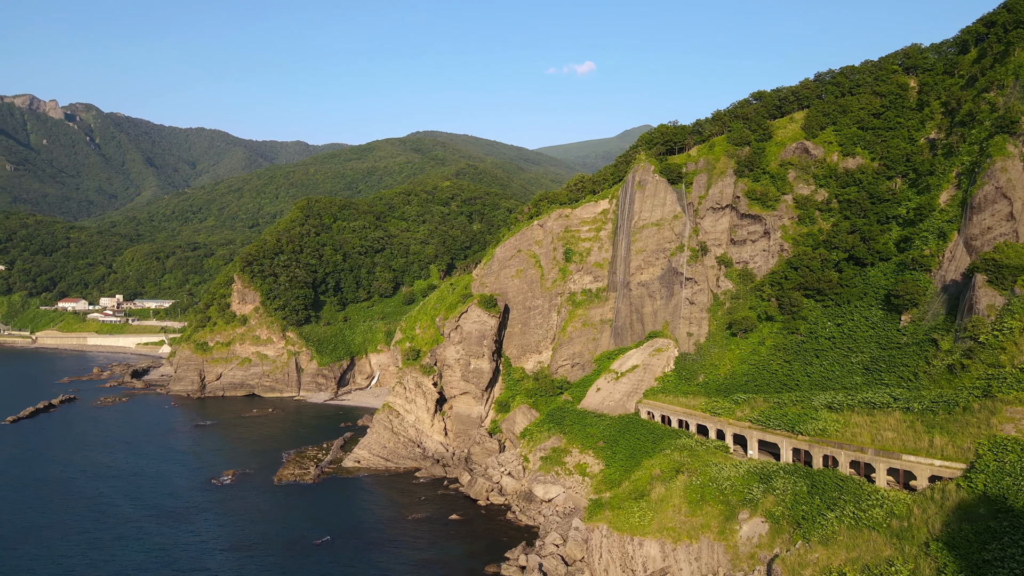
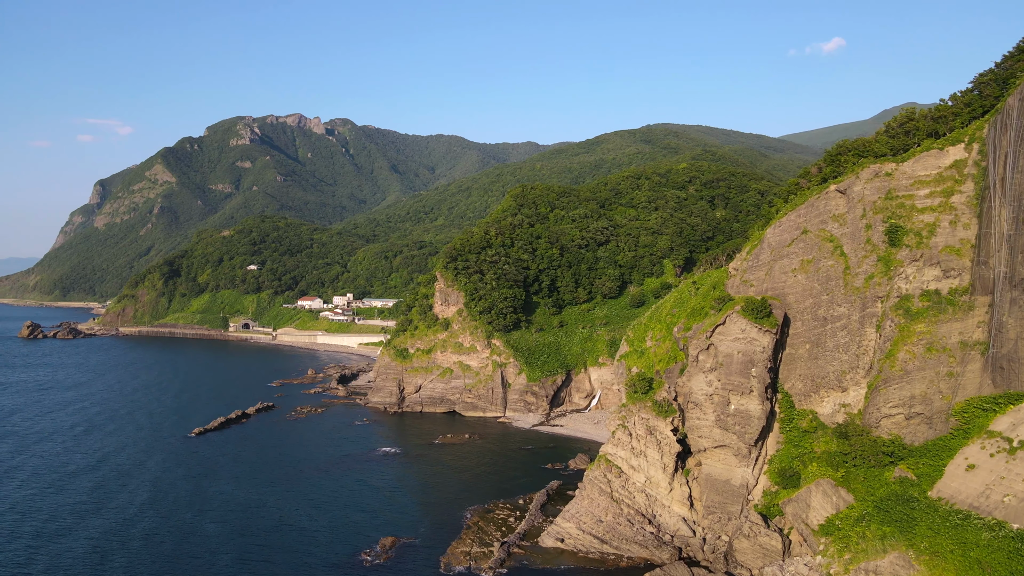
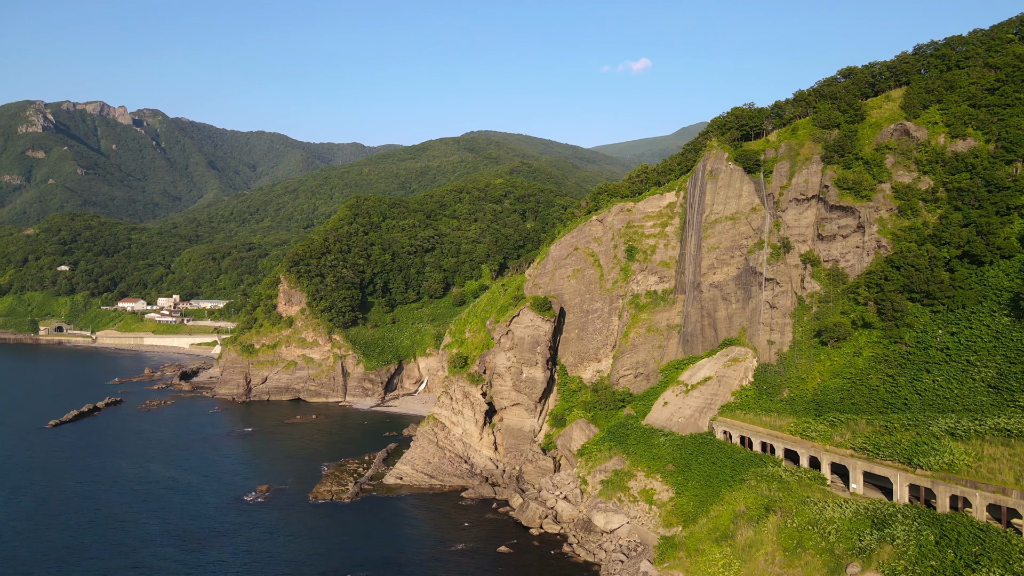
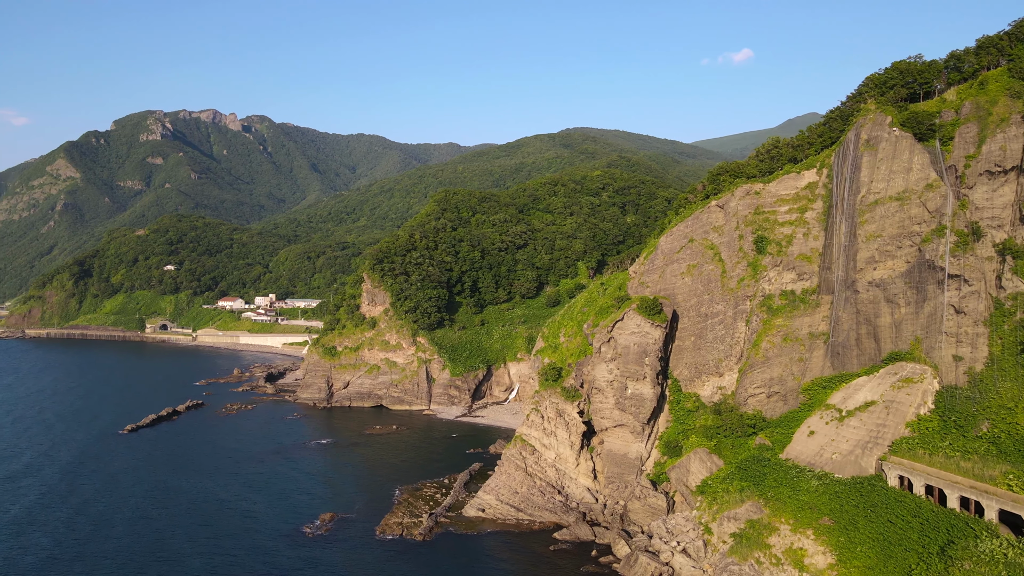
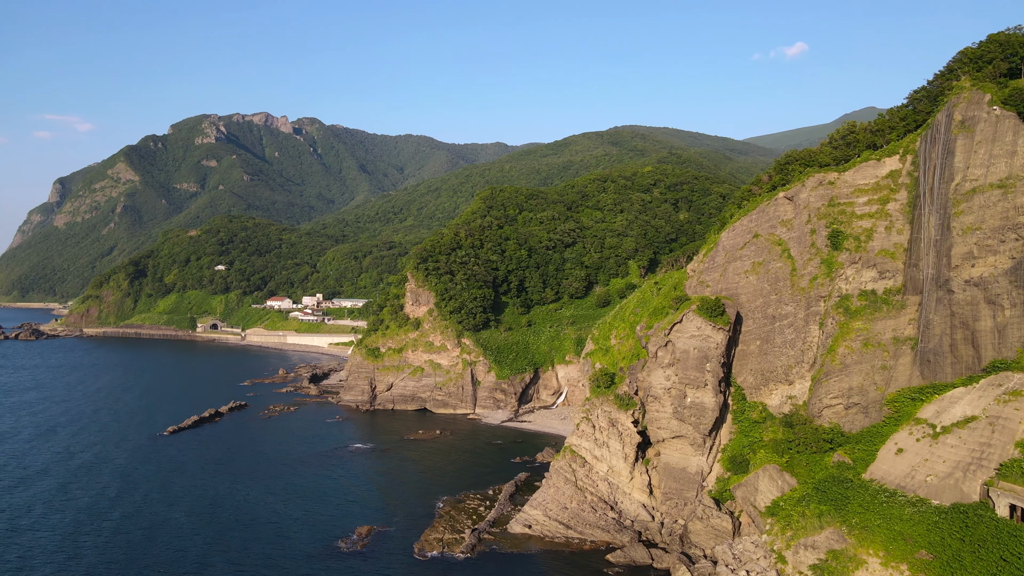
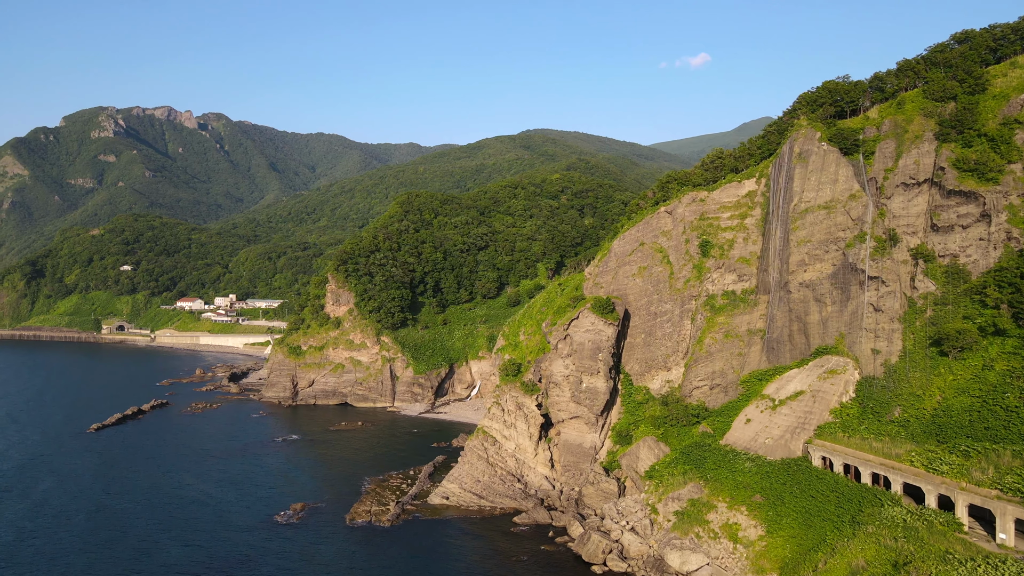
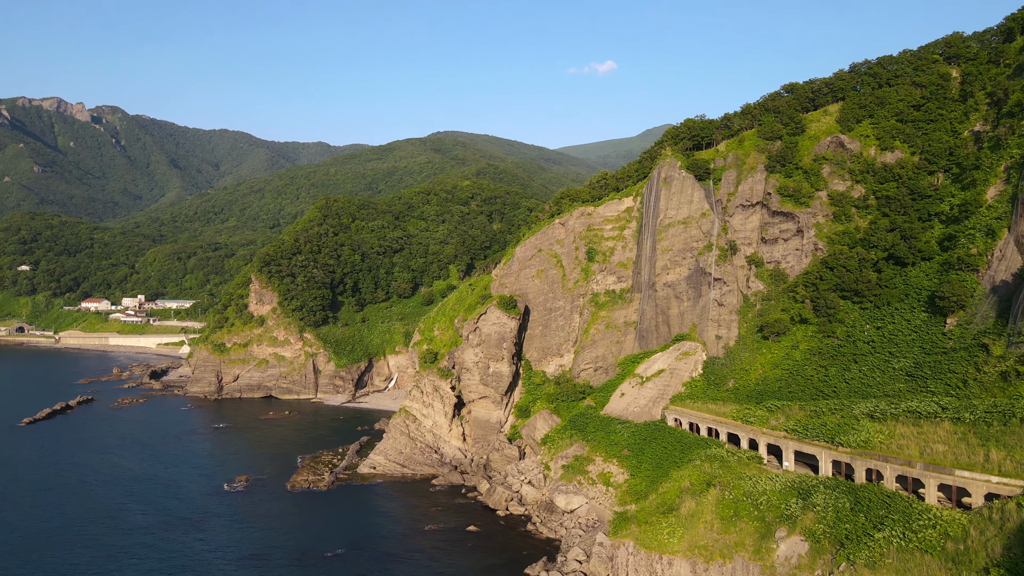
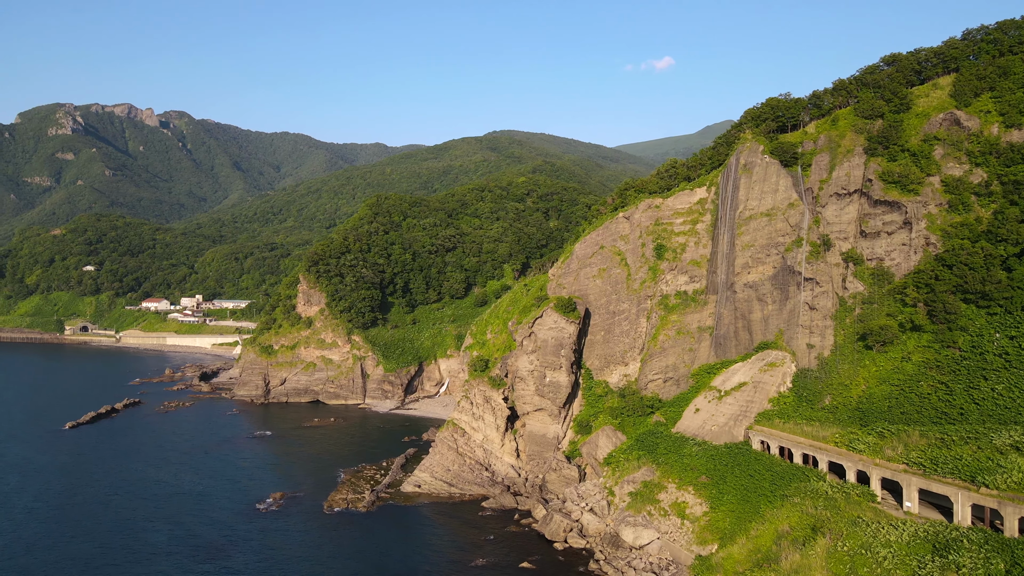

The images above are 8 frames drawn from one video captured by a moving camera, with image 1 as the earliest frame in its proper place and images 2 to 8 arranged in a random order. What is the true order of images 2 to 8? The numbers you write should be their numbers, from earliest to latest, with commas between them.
7, 3, 8, 6, 4, 5, 2
